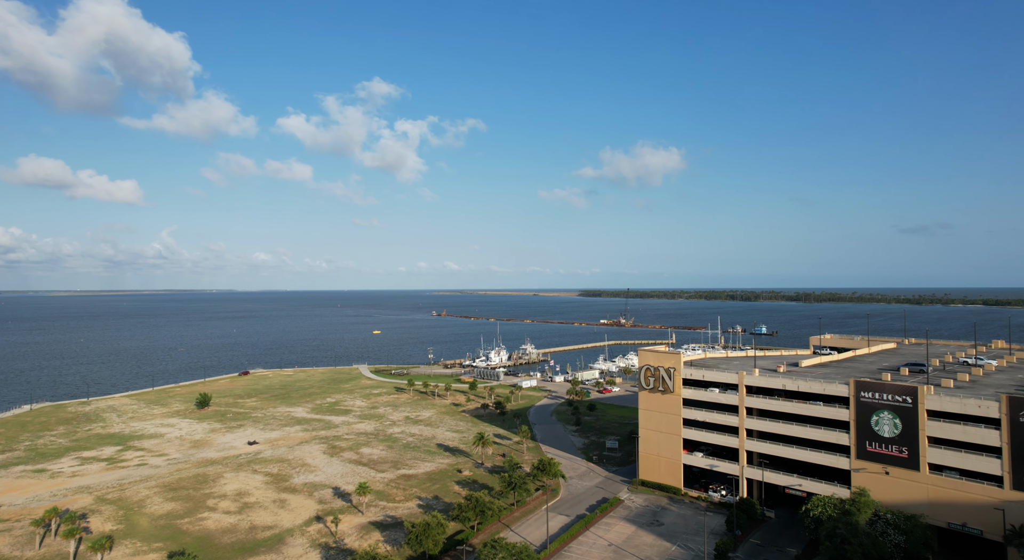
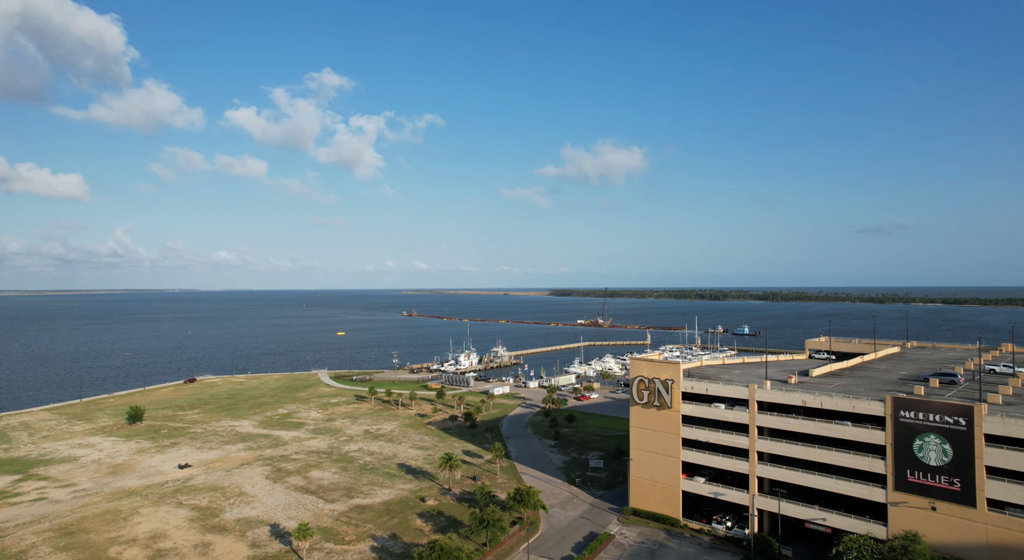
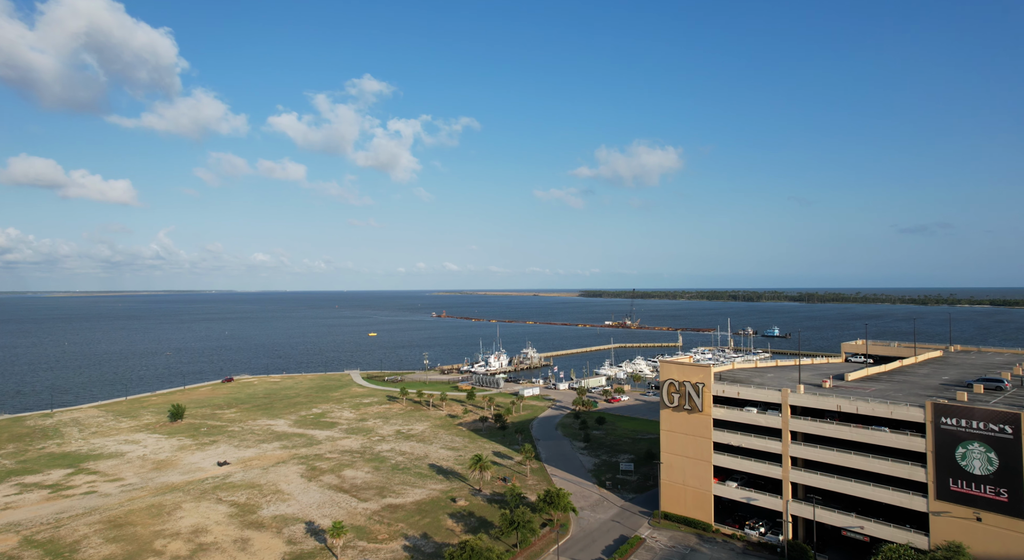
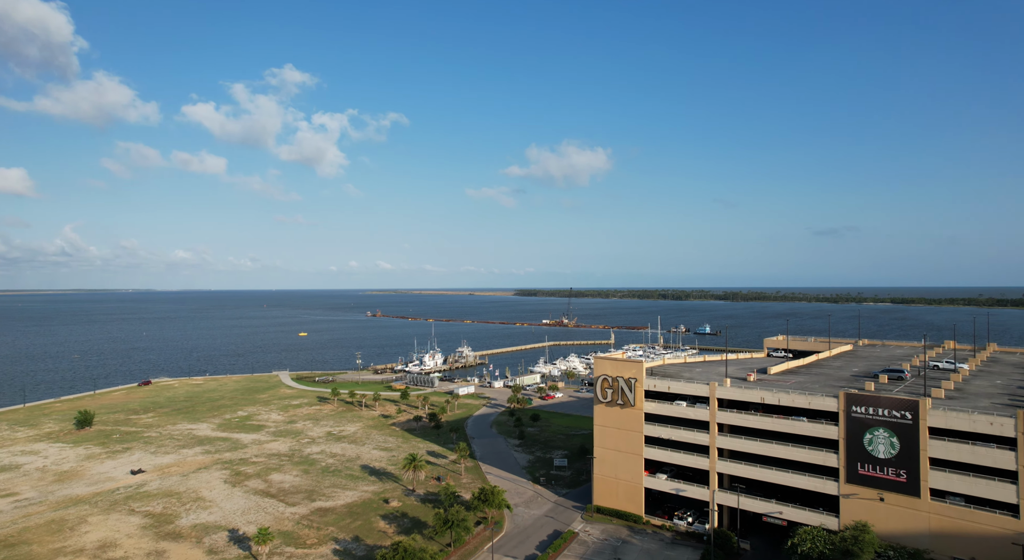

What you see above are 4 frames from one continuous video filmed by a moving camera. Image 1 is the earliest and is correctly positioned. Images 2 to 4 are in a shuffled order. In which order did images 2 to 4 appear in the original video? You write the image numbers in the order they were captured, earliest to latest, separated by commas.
3, 2, 4
